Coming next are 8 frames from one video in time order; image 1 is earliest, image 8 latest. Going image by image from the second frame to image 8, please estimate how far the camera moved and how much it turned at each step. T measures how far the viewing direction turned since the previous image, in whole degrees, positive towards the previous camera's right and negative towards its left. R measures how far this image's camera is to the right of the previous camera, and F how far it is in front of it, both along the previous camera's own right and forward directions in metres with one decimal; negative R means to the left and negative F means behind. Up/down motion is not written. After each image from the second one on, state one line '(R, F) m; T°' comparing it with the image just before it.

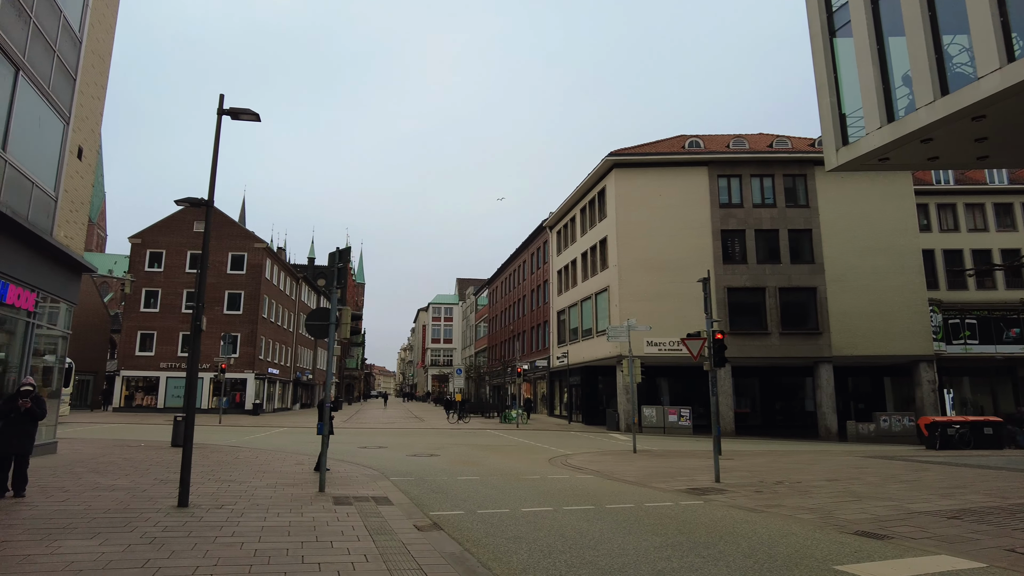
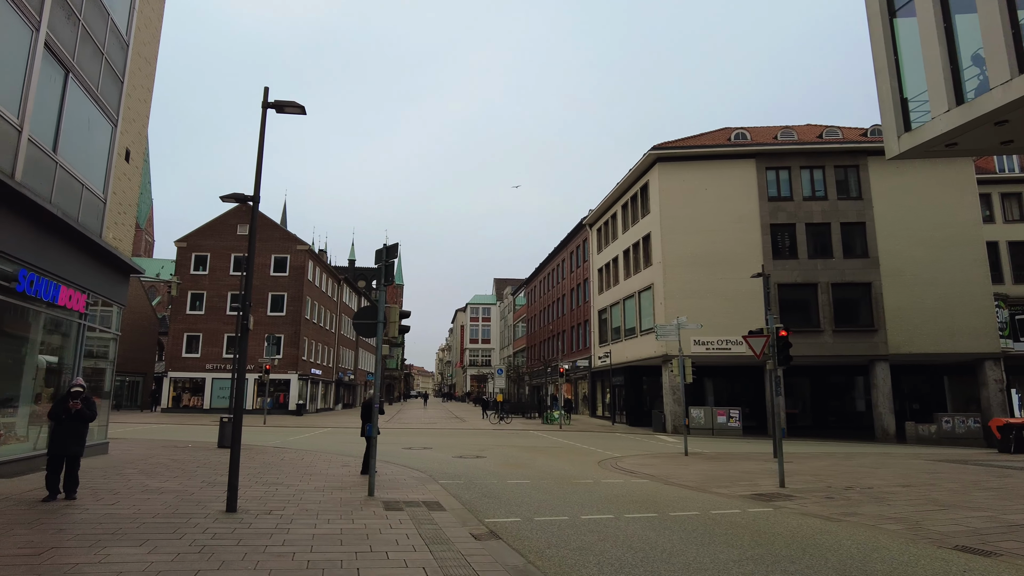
(-0.3, +0.4) m; -3°
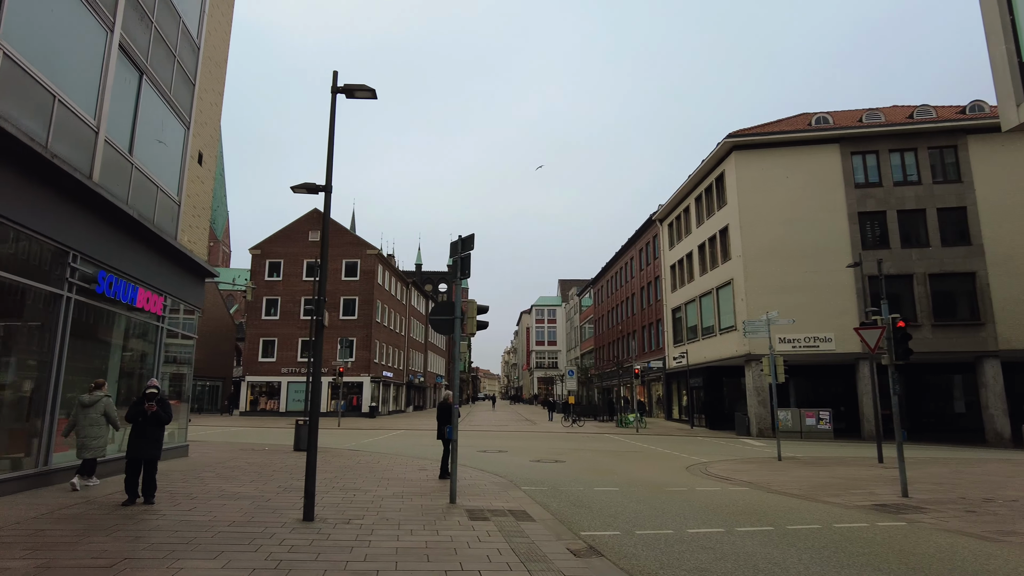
(-0.3, +0.7) m; -6°
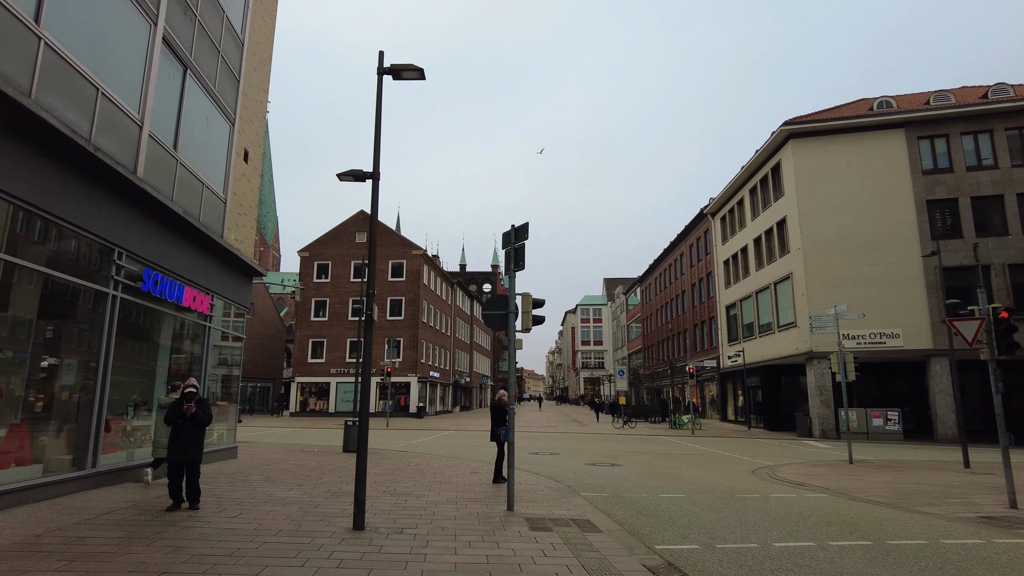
(-0.2, +0.6) m; -4°
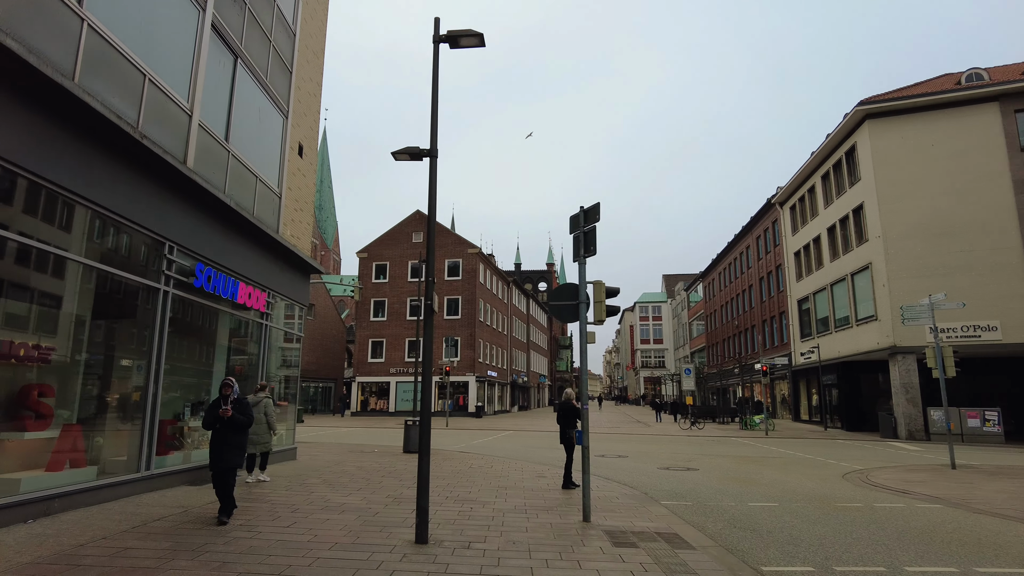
(-0.2, +0.8) m; -5°
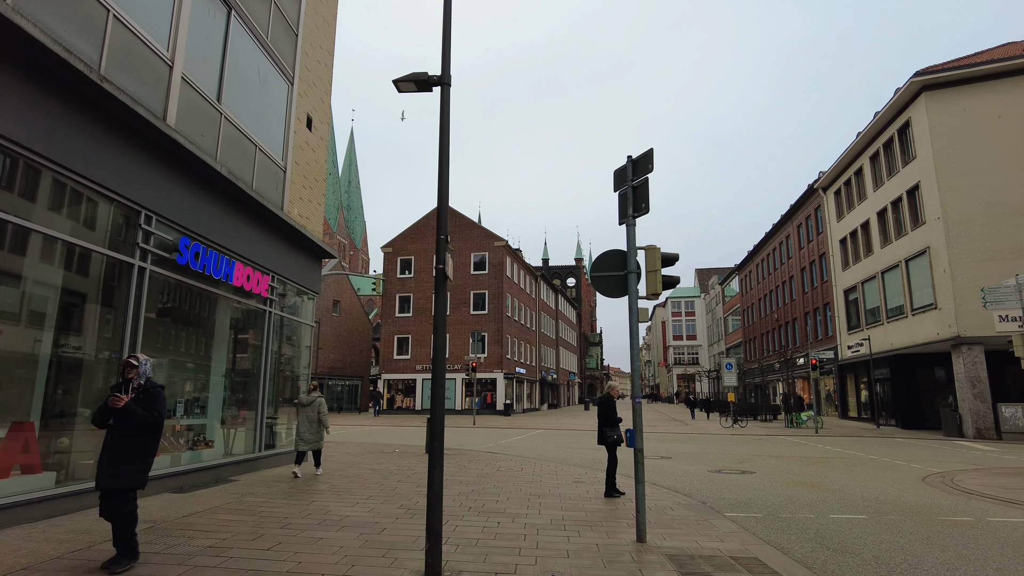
(-0.1, +1.4) m; -2°
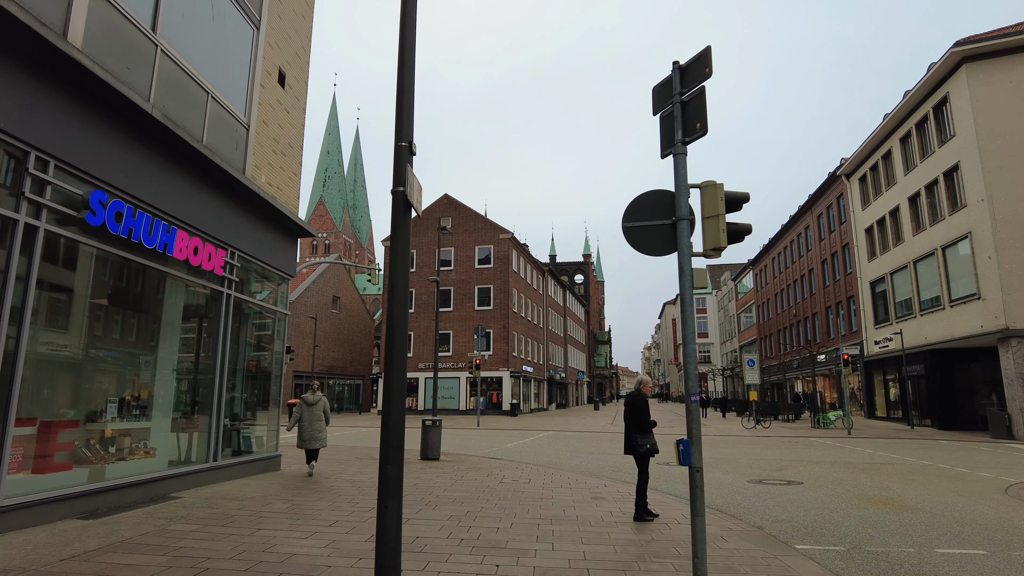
(0.0, +1.9) m; -1°
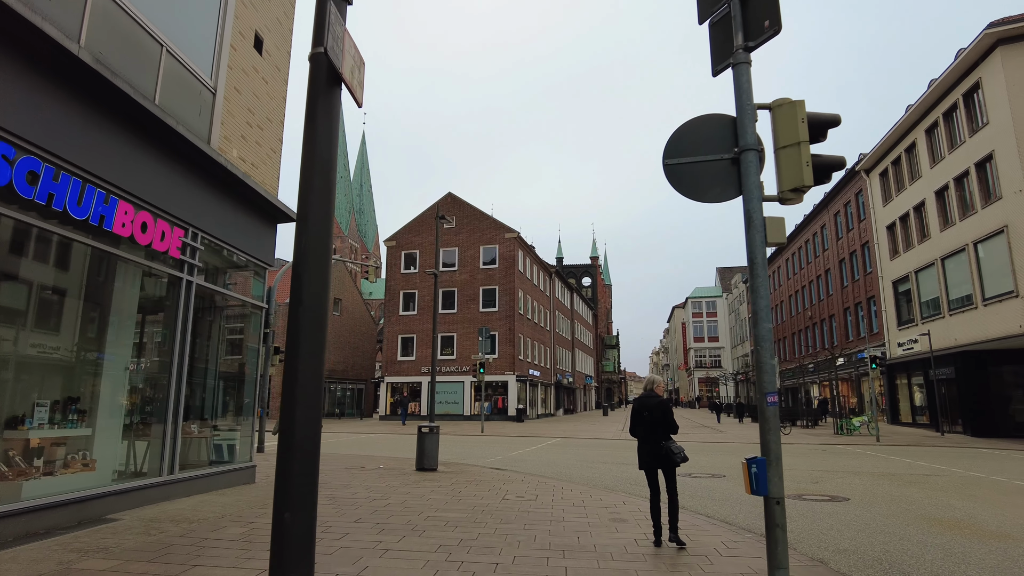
(0.0, +1.3) m; -1°
